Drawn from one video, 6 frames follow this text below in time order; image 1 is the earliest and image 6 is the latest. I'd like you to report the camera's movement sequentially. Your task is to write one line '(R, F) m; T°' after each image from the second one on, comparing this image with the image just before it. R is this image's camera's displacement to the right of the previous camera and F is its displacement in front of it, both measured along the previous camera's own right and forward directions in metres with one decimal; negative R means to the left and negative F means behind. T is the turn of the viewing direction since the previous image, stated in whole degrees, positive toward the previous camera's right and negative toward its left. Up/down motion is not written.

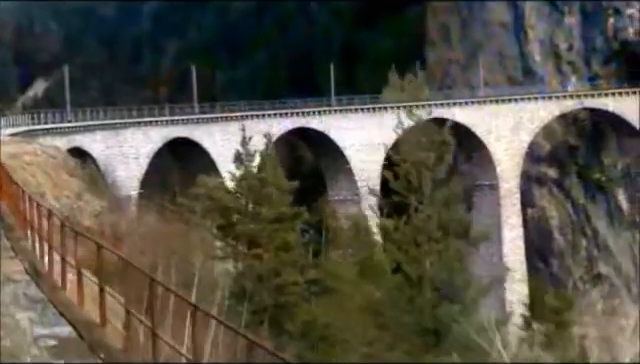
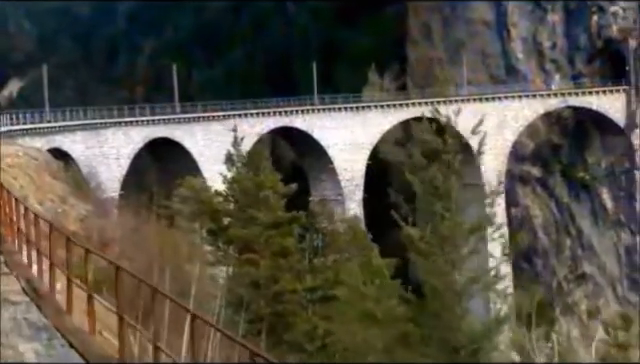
(-0.2, +0.4) m; +1°
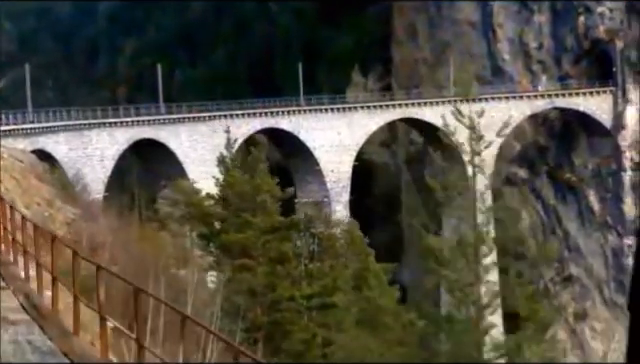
(-0.1, +0.3) m; +1°
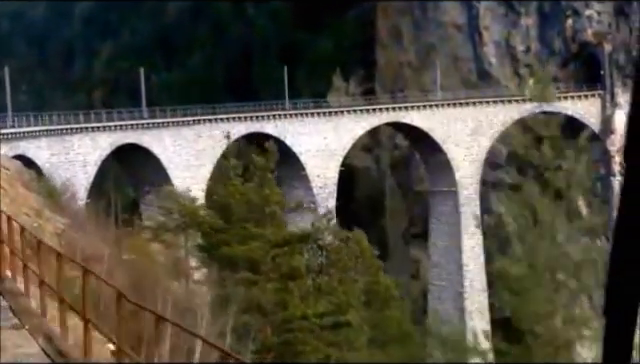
(-0.3, +0.6) m; +1°
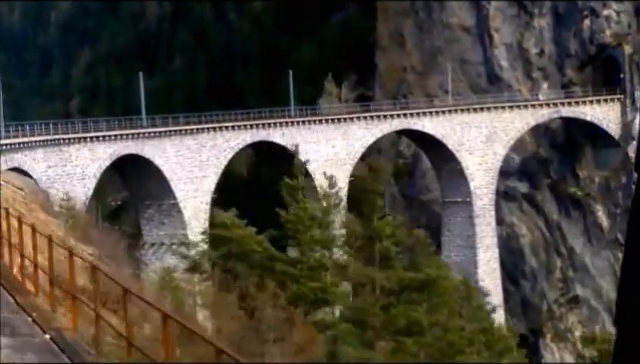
(-0.9, +1.8) m; +1°
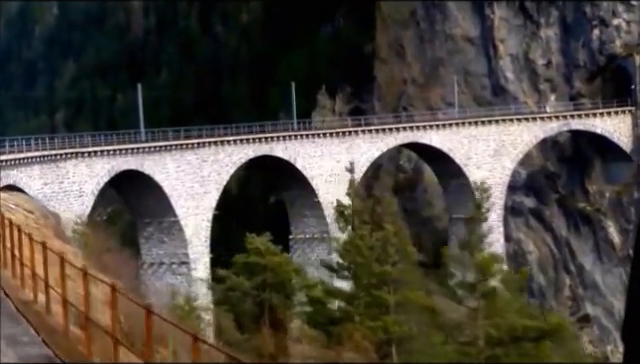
(-0.5, +1.1) m; +1°
